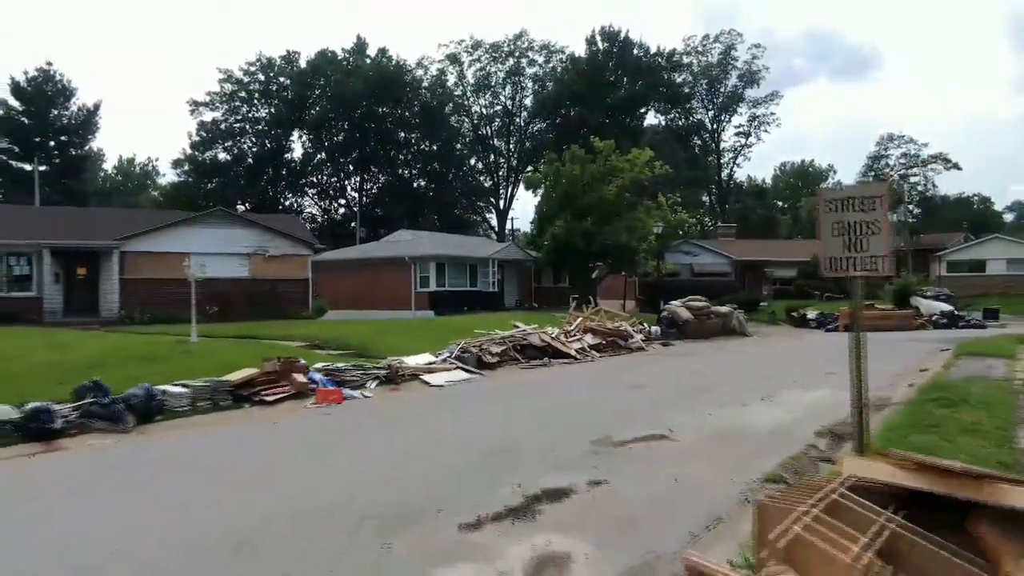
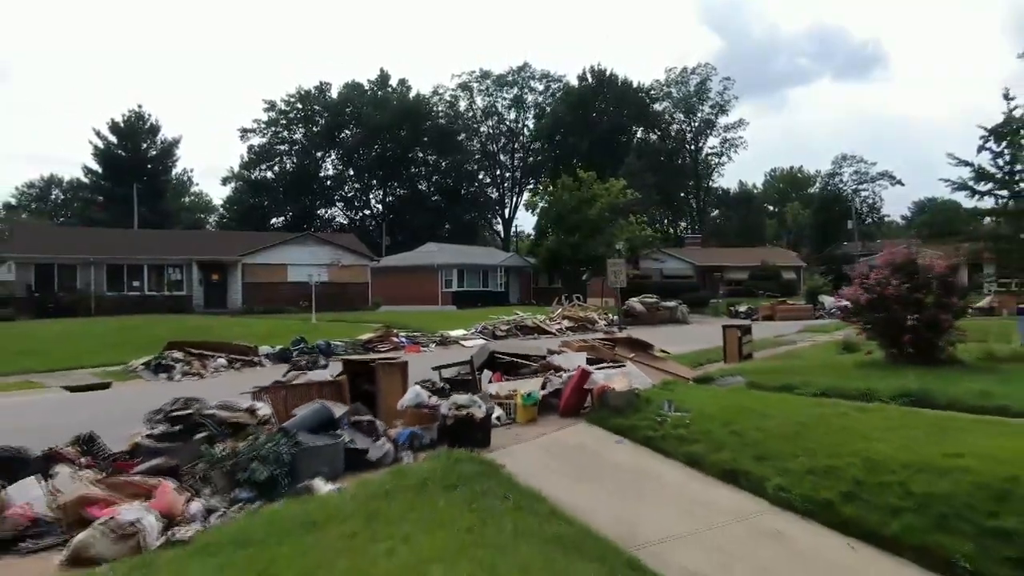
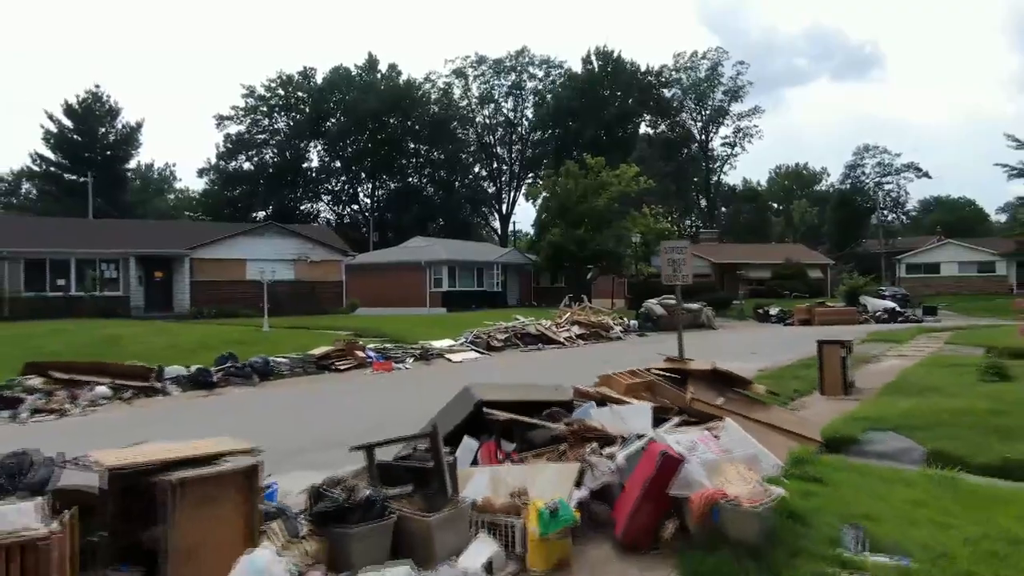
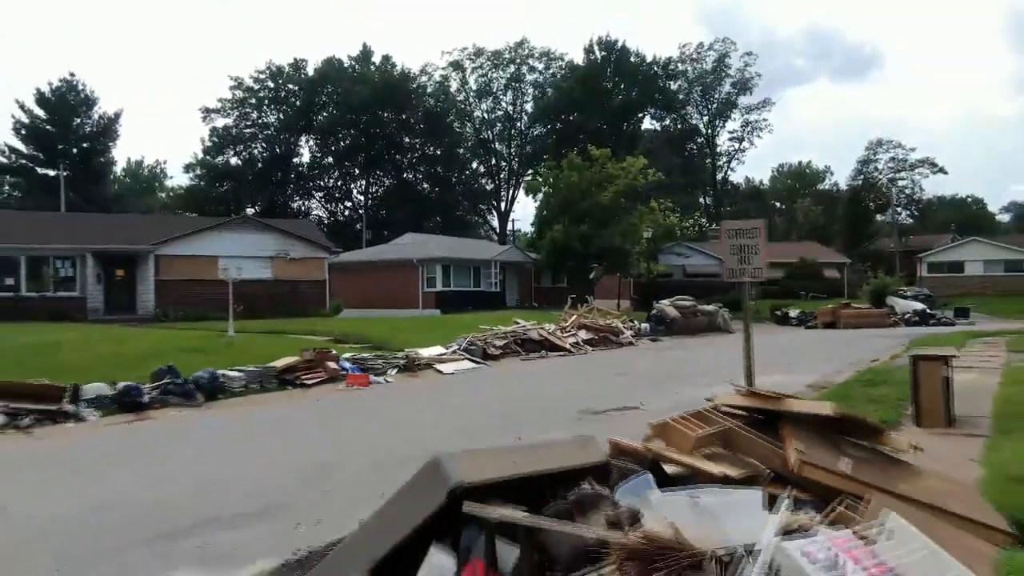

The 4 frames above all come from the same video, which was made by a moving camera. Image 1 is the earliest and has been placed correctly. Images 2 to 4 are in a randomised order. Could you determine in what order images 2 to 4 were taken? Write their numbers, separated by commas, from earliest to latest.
4, 3, 2
